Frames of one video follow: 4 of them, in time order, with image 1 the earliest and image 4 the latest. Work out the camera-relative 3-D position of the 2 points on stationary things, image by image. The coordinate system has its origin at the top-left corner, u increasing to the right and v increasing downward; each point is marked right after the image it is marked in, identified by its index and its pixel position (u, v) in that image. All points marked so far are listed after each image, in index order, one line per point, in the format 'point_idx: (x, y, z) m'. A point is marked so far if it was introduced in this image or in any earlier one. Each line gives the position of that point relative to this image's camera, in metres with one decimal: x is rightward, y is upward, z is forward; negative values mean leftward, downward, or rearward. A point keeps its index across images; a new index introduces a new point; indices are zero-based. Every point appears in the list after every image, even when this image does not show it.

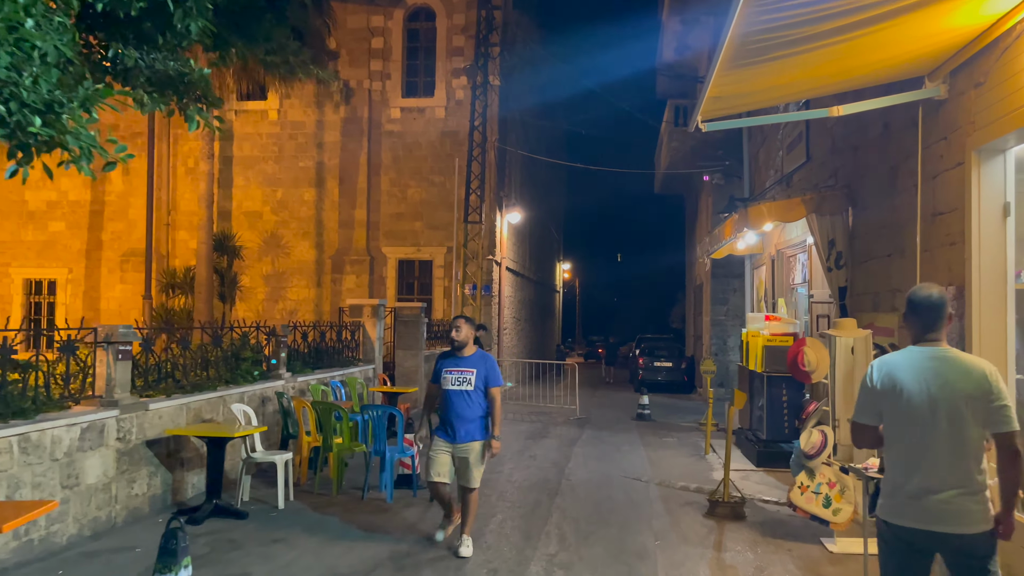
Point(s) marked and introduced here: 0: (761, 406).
0: (+2.9, -1.4, +9.4) m
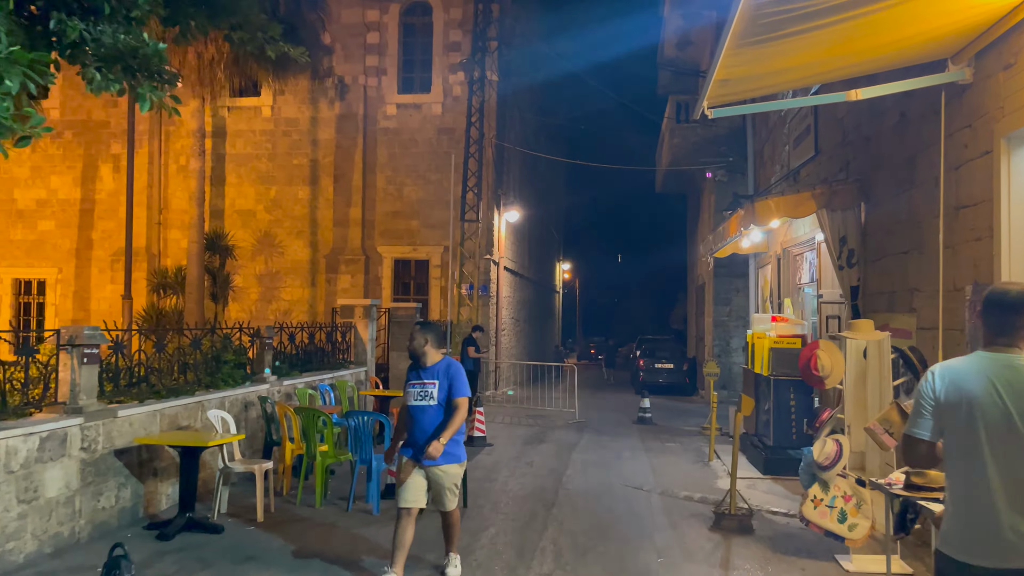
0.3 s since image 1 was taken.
0: (+2.8, -1.4, +9.0) m
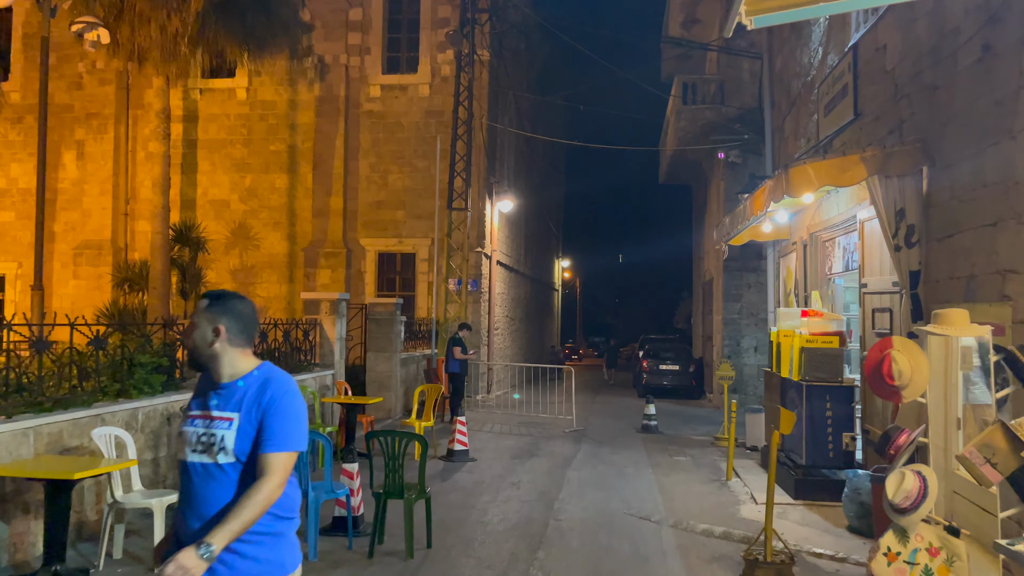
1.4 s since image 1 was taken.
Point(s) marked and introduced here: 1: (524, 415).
0: (+2.7, -1.2, +7.6) m
1: (+0.2, -2.2, +14.2) m
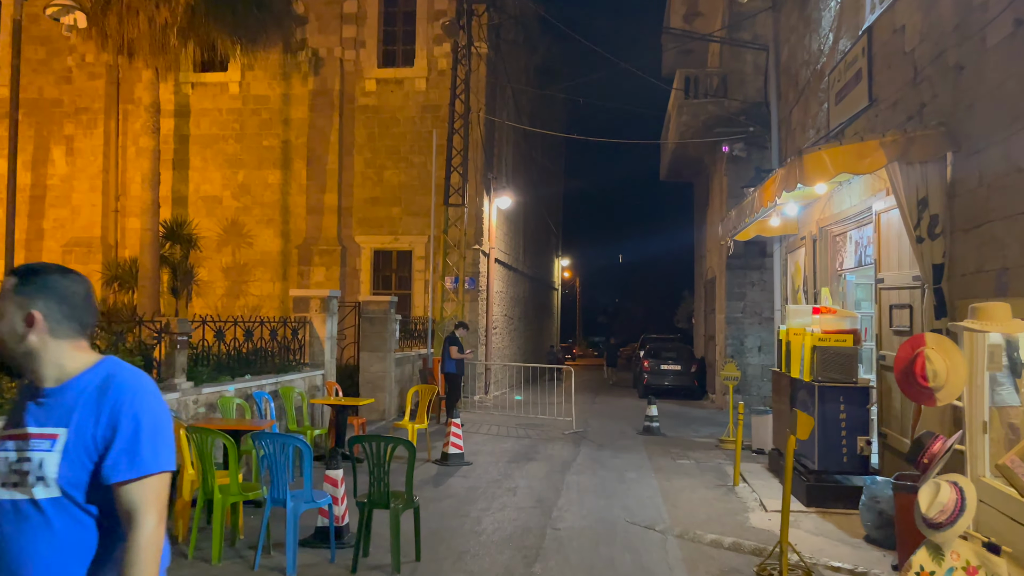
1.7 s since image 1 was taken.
0: (+2.6, -1.2, +7.2) m
1: (+0.2, -2.2, +13.8) m
